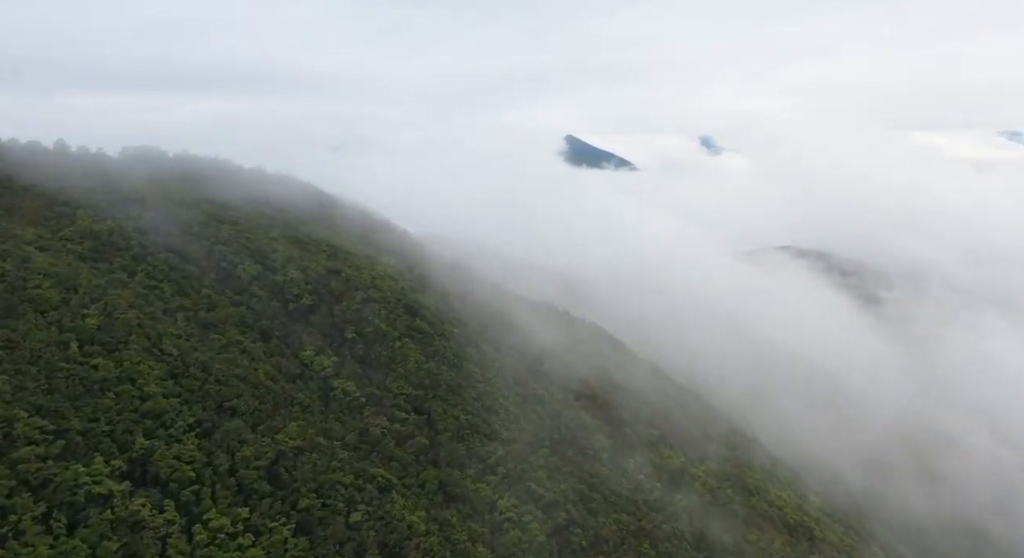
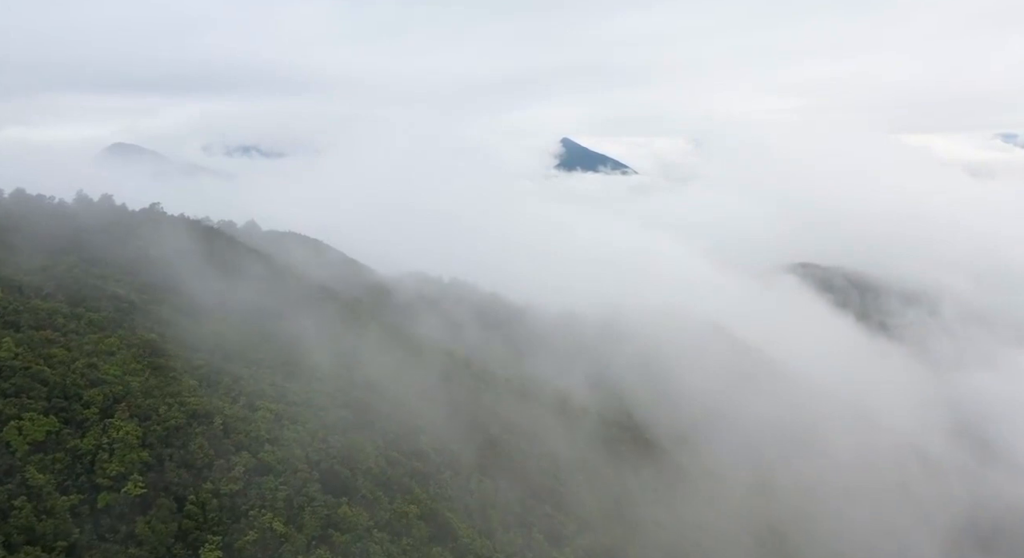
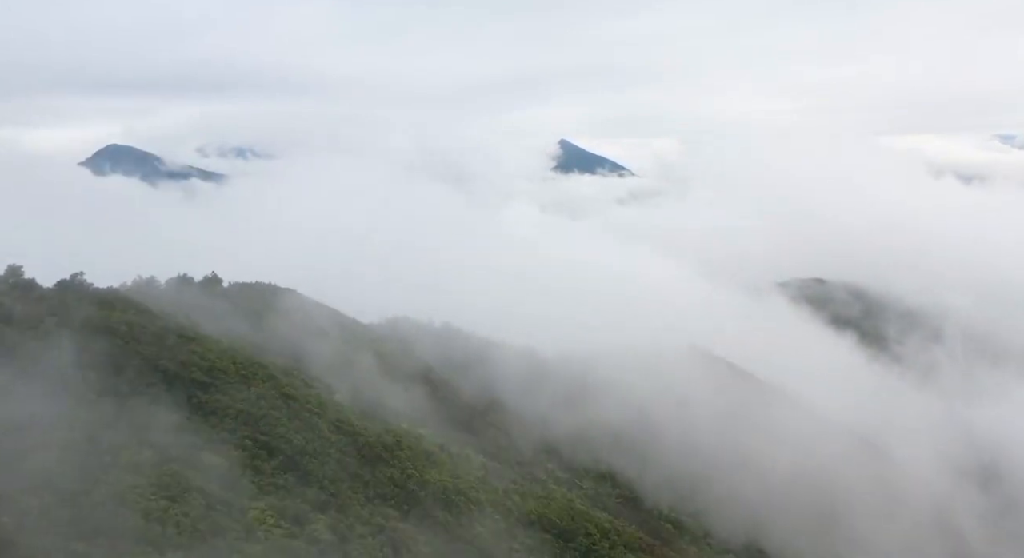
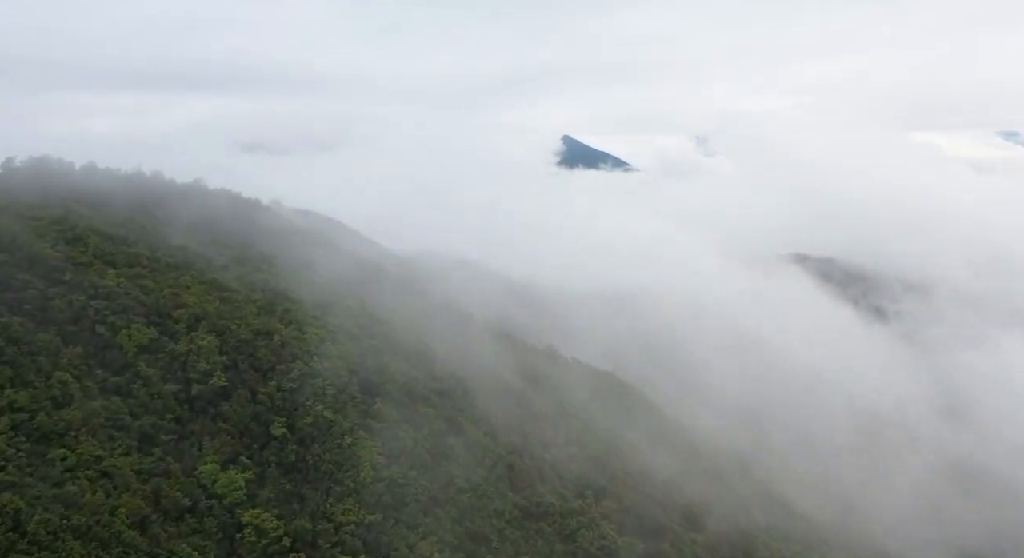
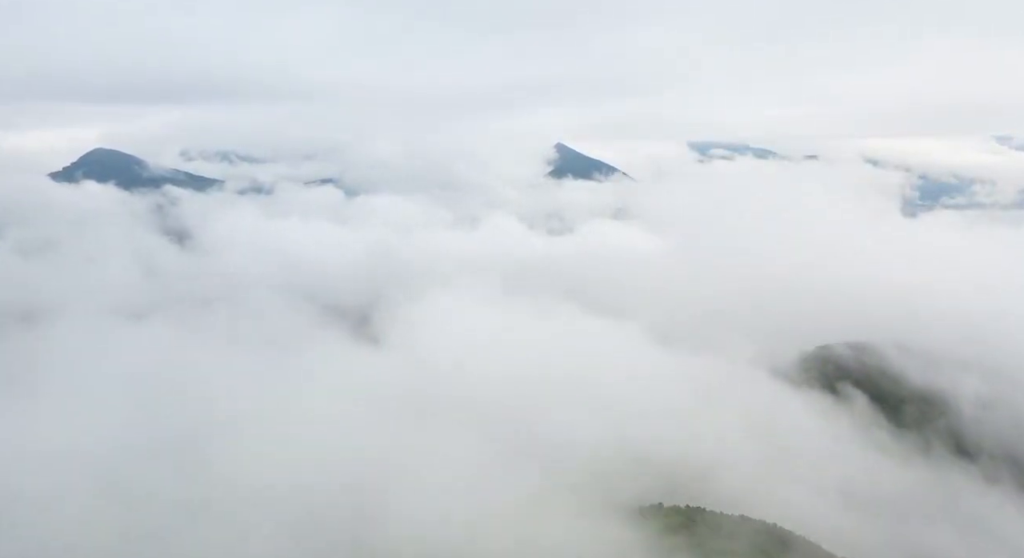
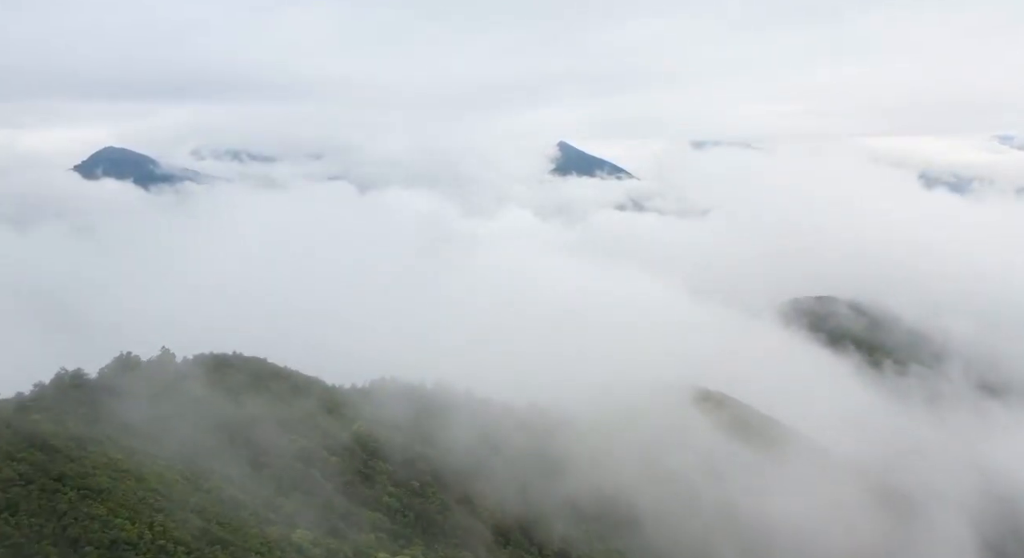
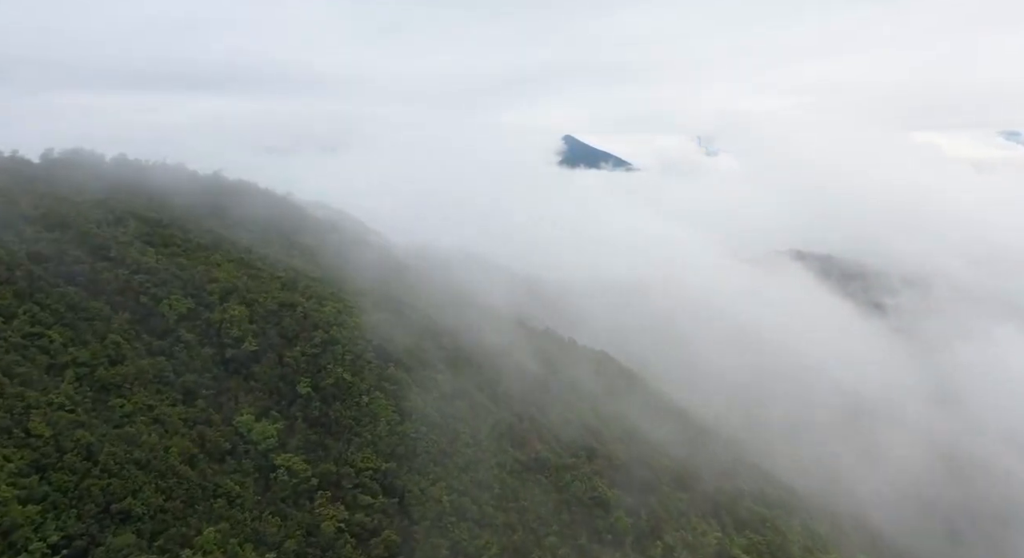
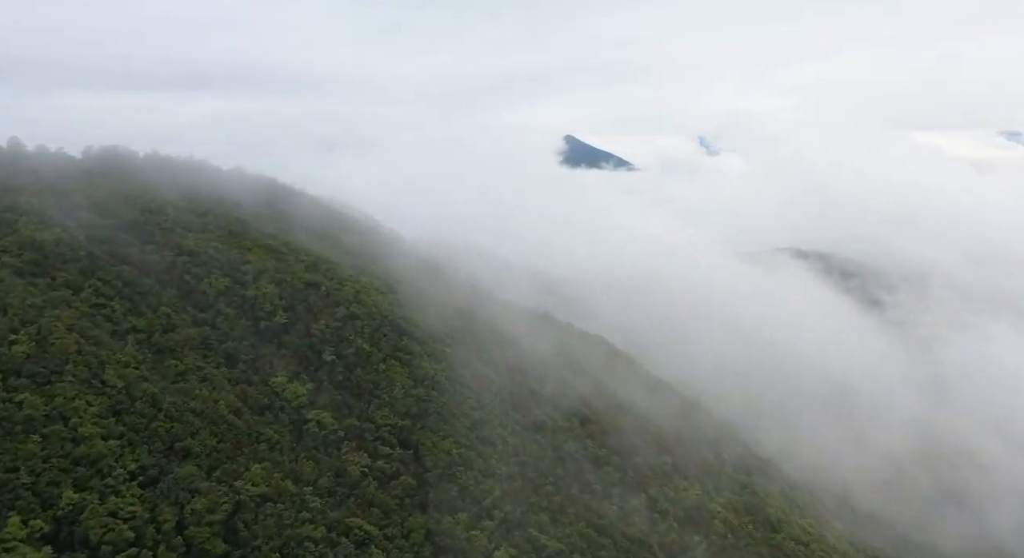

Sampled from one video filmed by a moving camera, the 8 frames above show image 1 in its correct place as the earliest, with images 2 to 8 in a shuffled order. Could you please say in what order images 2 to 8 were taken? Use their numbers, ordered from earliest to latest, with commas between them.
8, 7, 4, 2, 3, 6, 5
